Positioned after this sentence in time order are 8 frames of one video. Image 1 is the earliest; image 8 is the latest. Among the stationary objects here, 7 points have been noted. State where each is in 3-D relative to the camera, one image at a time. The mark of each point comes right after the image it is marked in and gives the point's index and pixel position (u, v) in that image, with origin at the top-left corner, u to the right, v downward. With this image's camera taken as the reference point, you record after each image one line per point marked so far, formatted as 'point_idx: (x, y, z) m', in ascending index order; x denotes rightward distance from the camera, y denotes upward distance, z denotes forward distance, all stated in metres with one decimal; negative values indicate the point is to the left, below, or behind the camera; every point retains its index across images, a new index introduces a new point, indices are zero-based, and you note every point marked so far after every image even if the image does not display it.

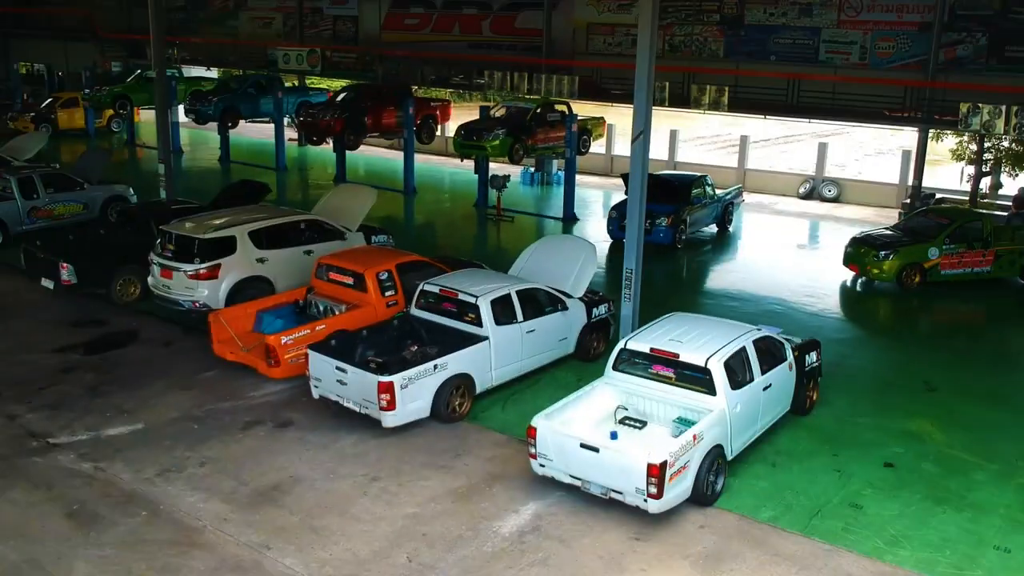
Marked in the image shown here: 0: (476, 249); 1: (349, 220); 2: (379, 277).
0: (-0.4, +0.5, +18.1) m
1: (-1.5, +0.6, +14.1) m
2: (-1.0, +0.1, +11.1) m
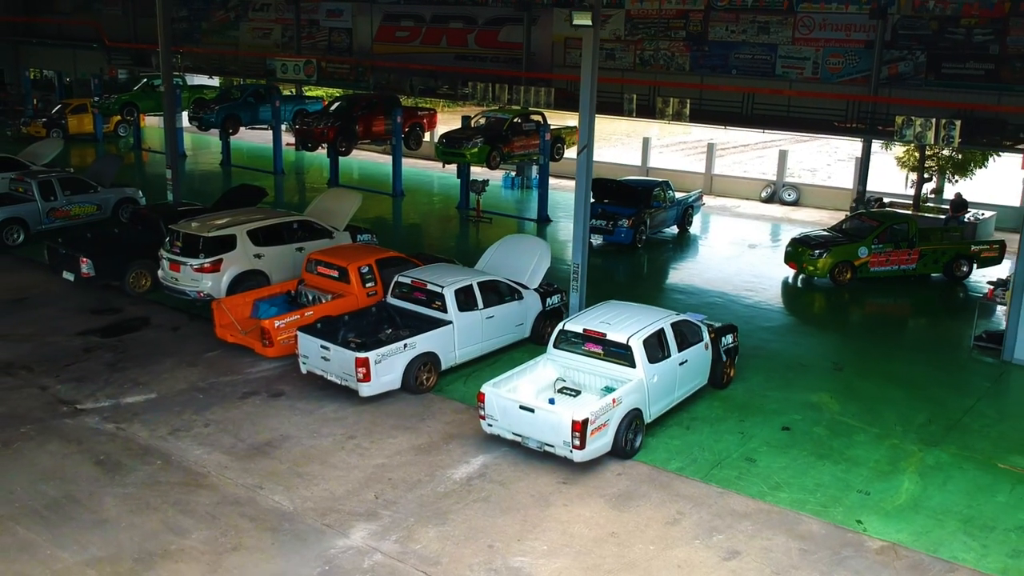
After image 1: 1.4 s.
0: (-0.7, +0.5, +19.7) m
1: (-1.8, +0.7, +15.8) m
2: (-1.2, +0.1, +12.7) m
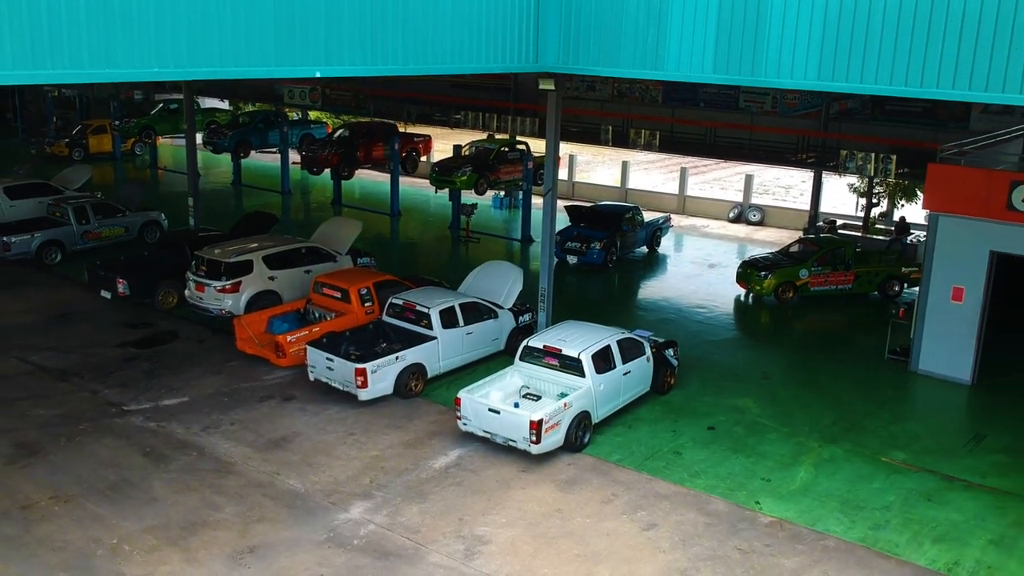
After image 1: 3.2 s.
0: (-0.9, +0.3, +21.9) m
1: (-2.0, +0.5, +17.9) m
2: (-1.5, 0.0, +14.9) m
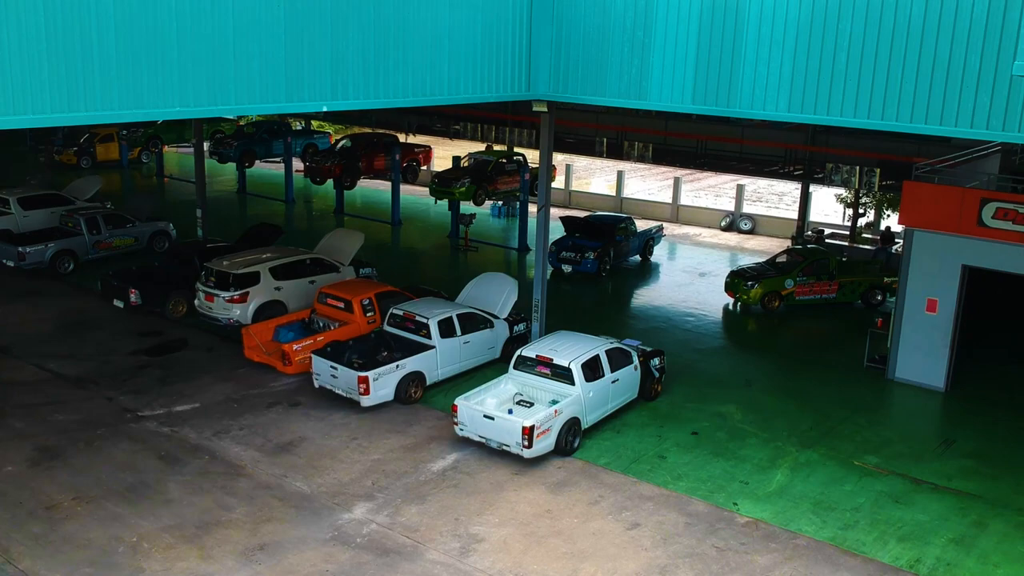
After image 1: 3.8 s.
0: (-1.0, +0.2, +22.6) m
1: (-2.1, +0.4, +18.7) m
2: (-1.5, -0.1, +15.6) m
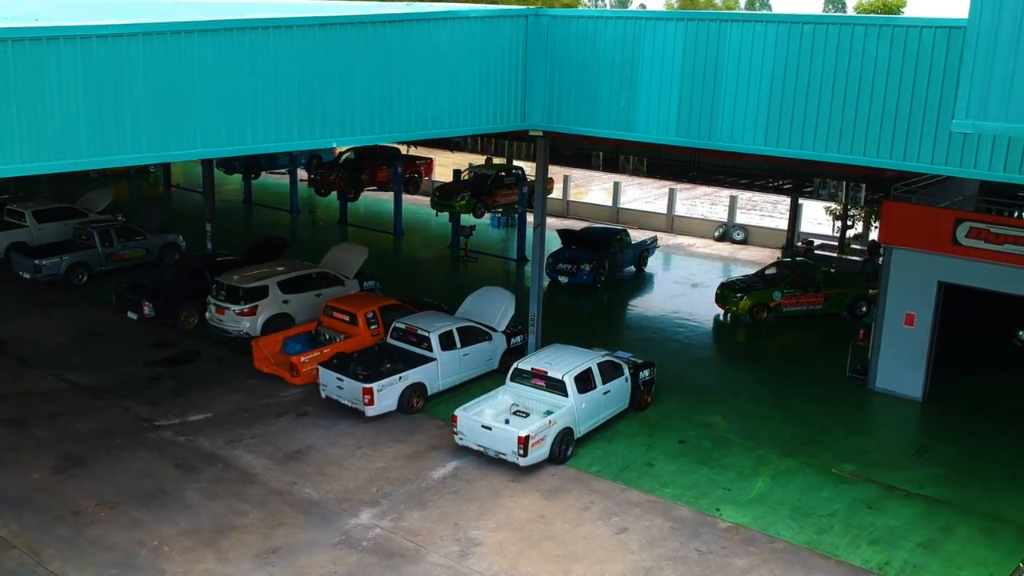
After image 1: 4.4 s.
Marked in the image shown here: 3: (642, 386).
0: (-1.0, +0.1, +23.4) m
1: (-2.1, +0.2, +19.4) m
2: (-1.5, -0.3, +16.3) m
3: (+1.3, -1.0, +15.1) m
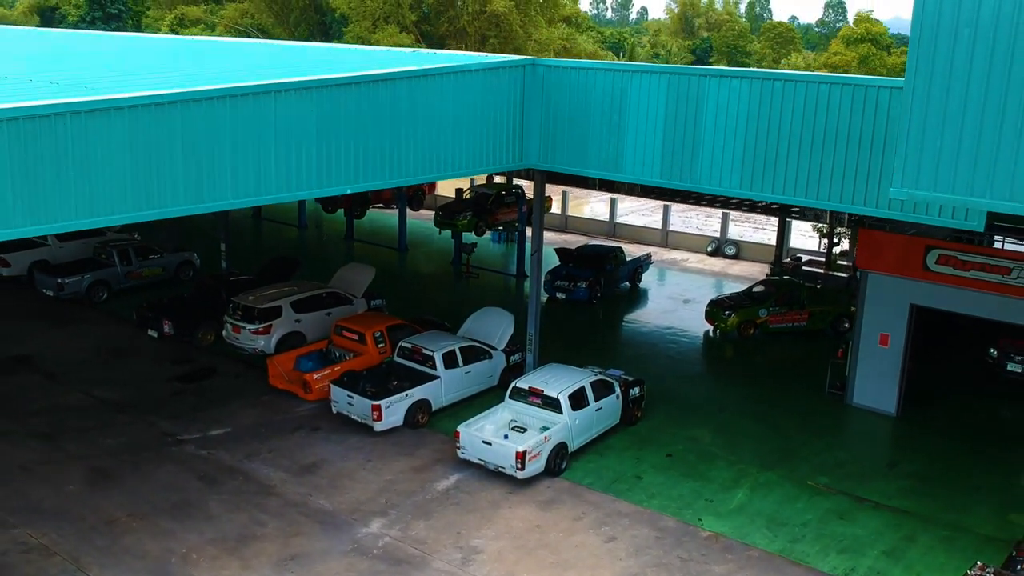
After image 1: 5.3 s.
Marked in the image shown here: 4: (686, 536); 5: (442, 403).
0: (-1.0, -0.2, +24.4) m
1: (-2.1, 0.0, +20.4) m
2: (-1.6, -0.5, +17.4) m
3: (+1.3, -1.2, +16.2) m
4: (+1.4, -2.1, +12.8) m
5: (-0.7, -1.2, +16.4) m
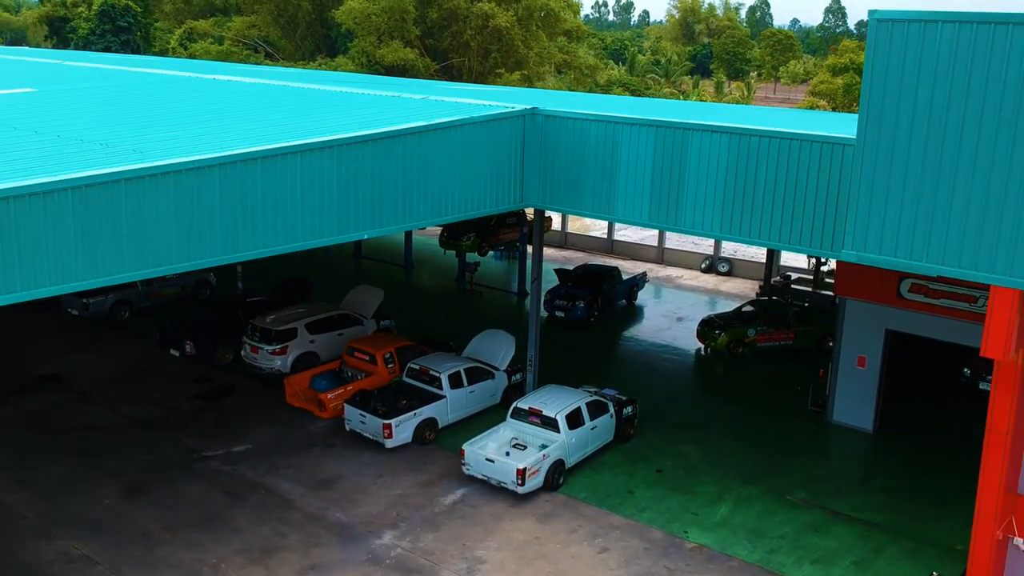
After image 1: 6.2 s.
0: (-1.0, -0.5, +25.6) m
1: (-2.1, -0.3, +21.6) m
2: (-1.5, -0.8, +18.6) m
3: (+1.3, -1.5, +17.3) m
4: (+1.5, -2.4, +14.0) m
5: (-0.7, -1.5, +17.6) m
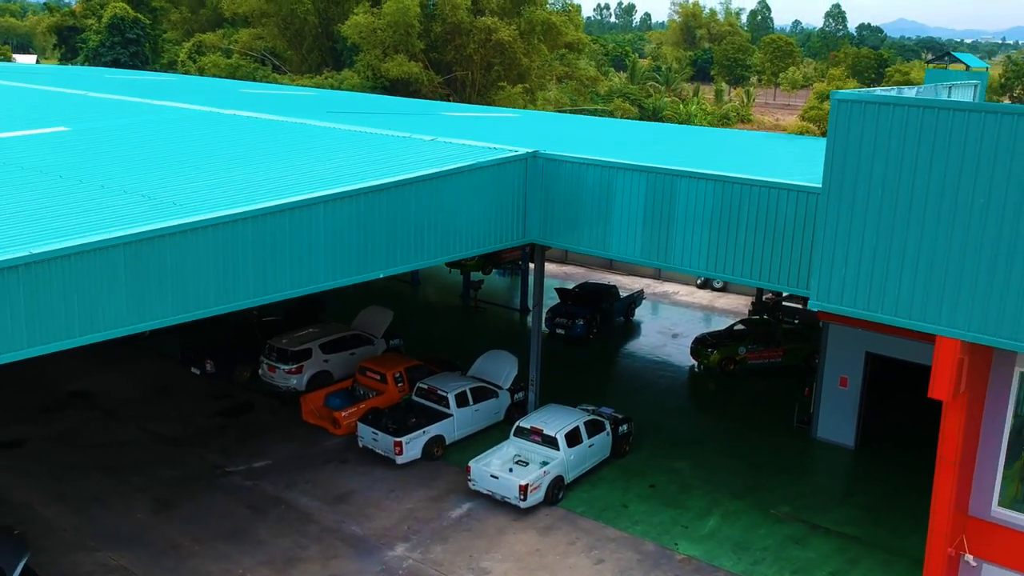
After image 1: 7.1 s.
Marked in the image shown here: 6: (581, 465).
0: (-0.9, -0.8, +26.7) m
1: (-2.0, -0.6, +22.8) m
2: (-1.5, -1.1, +19.7) m
3: (+1.3, -1.8, +18.5) m
4: (+1.5, -2.7, +15.1) m
5: (-0.7, -1.8, +18.7) m
6: (+0.8, -2.0, +17.4) m
